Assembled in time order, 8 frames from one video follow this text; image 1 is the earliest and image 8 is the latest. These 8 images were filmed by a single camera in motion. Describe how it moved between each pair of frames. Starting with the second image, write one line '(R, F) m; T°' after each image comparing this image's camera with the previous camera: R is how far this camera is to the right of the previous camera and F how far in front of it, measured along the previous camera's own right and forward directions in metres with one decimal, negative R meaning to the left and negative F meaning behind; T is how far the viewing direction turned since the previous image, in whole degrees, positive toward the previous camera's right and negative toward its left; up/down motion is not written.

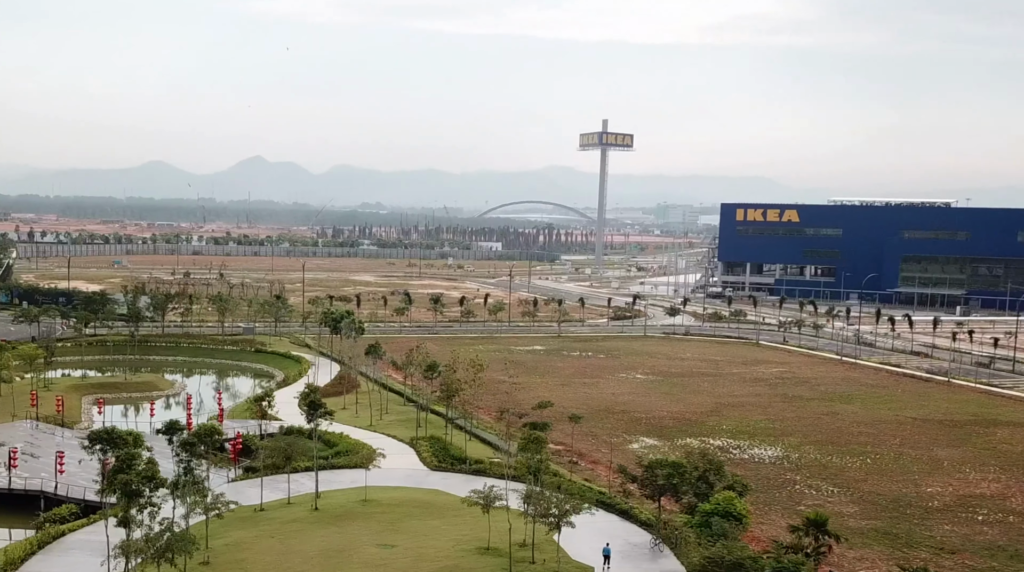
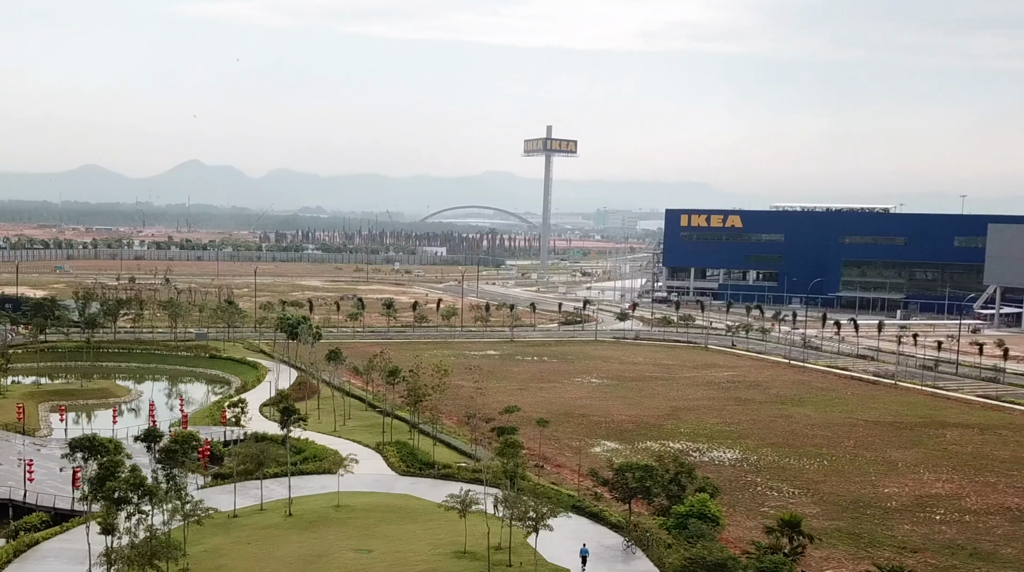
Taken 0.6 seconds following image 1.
(-0.3, 0.0) m; +3°
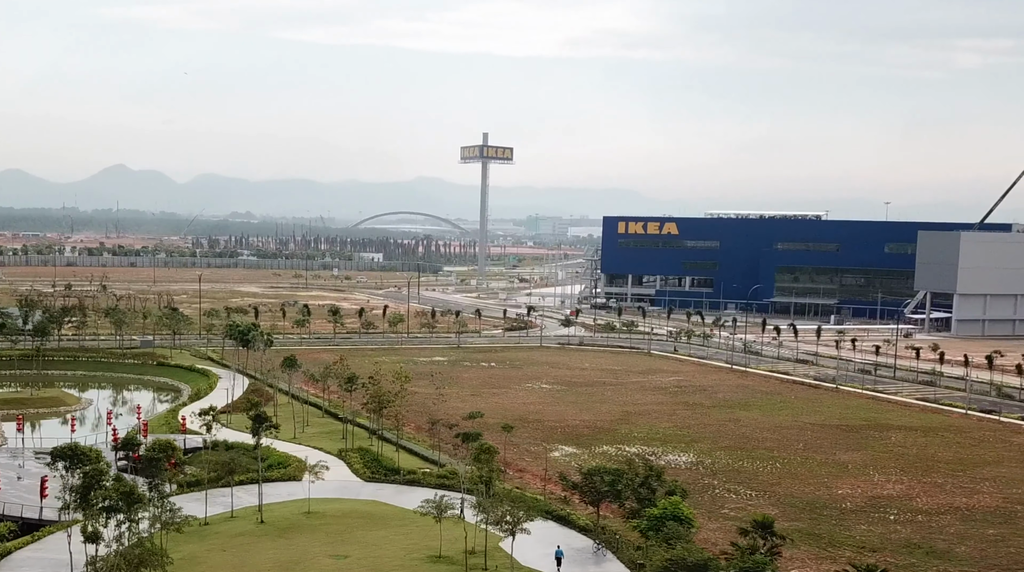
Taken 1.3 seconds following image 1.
(-0.4, -0.1) m; +3°
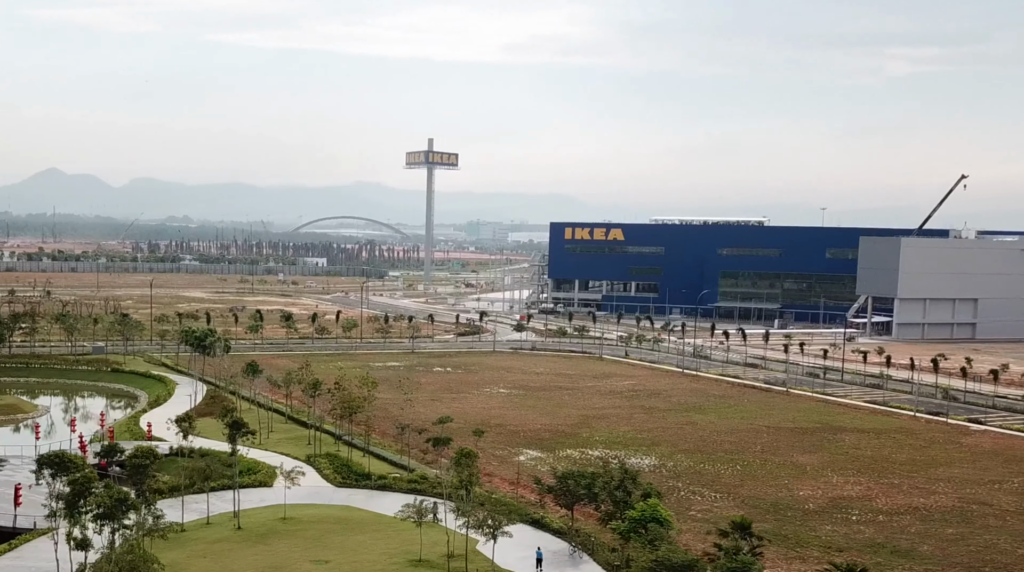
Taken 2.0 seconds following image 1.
(-0.3, -0.1) m; +3°
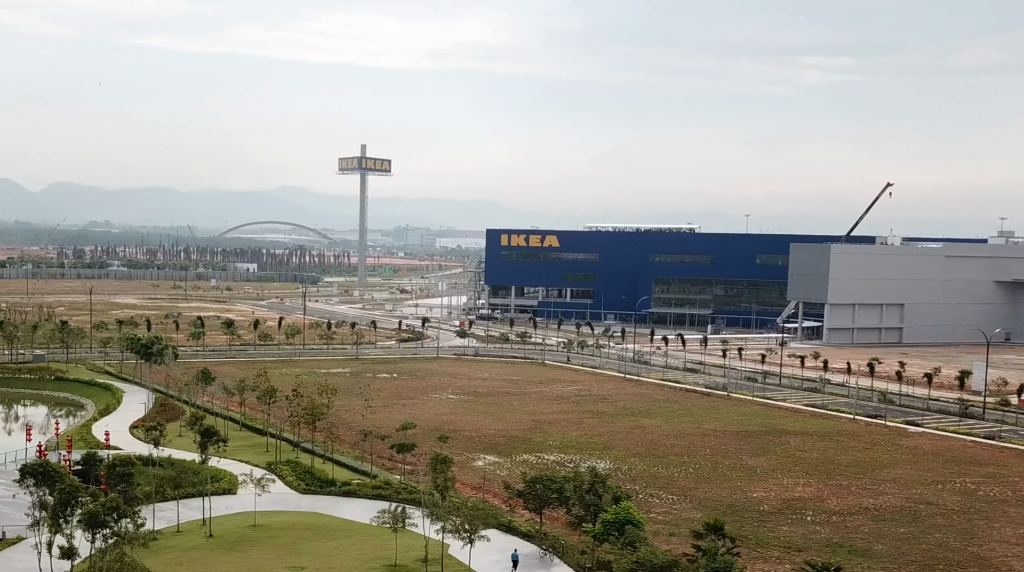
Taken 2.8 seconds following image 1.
(-0.4, -0.1) m; +3°
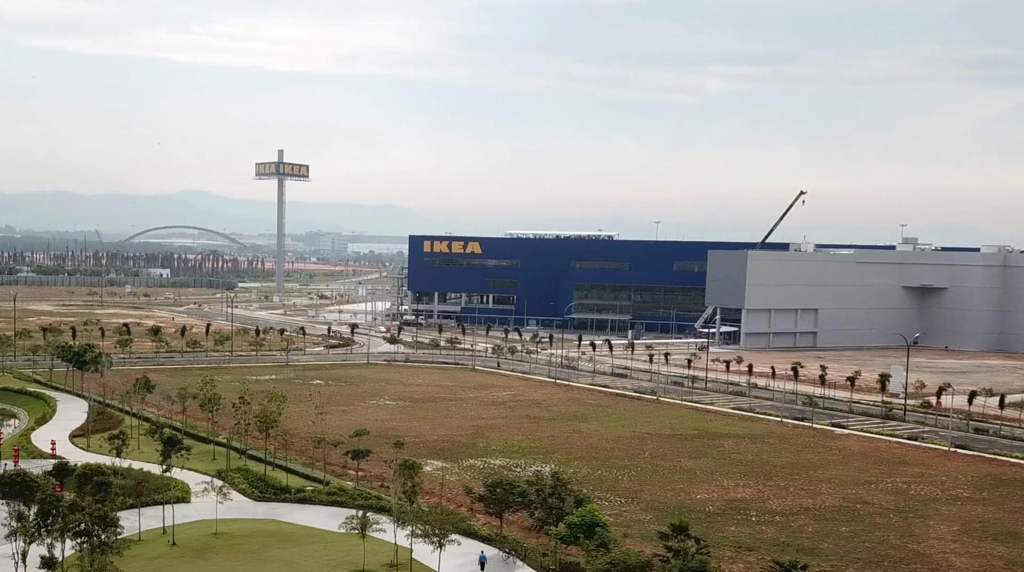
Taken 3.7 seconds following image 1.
(-0.5, -0.2) m; +4°
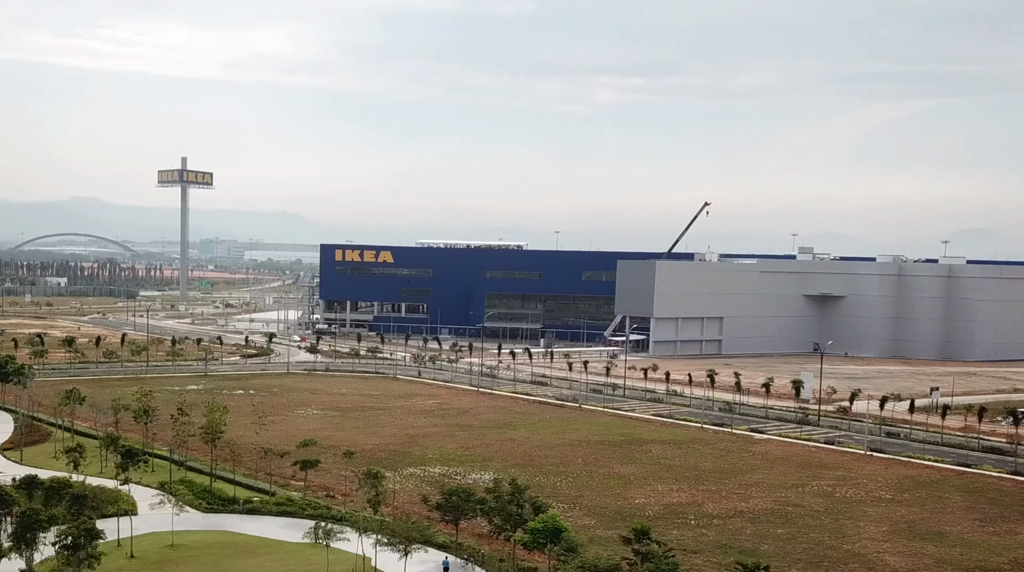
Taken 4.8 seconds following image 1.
(-0.5, -0.2) m; +4°
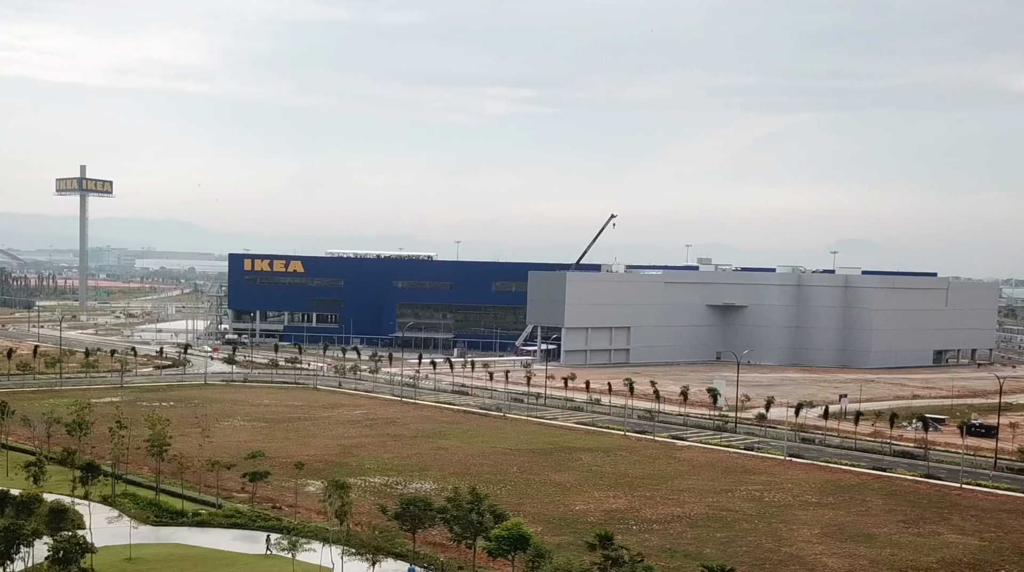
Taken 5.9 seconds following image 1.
(-0.5, -0.3) m; +4°
